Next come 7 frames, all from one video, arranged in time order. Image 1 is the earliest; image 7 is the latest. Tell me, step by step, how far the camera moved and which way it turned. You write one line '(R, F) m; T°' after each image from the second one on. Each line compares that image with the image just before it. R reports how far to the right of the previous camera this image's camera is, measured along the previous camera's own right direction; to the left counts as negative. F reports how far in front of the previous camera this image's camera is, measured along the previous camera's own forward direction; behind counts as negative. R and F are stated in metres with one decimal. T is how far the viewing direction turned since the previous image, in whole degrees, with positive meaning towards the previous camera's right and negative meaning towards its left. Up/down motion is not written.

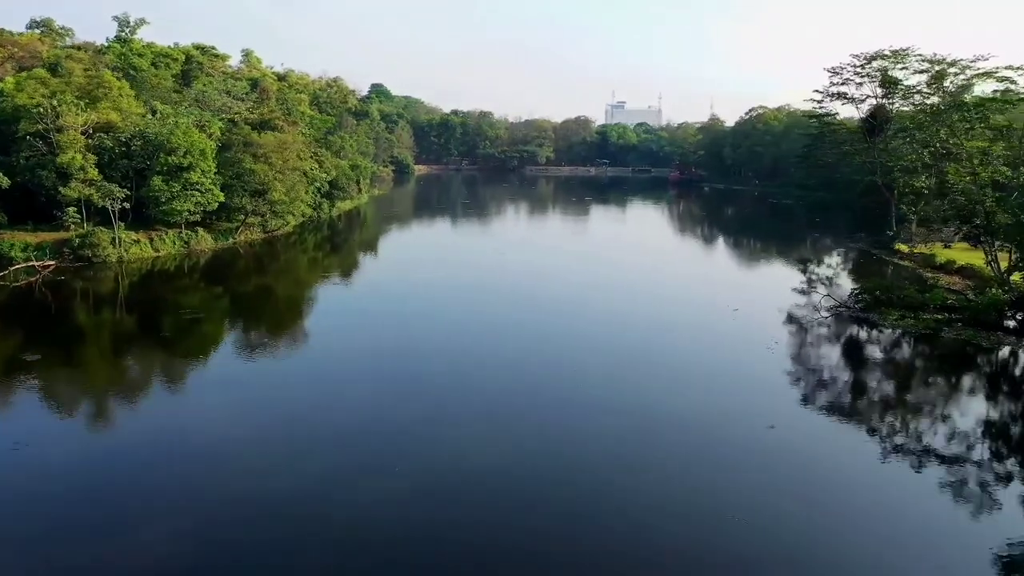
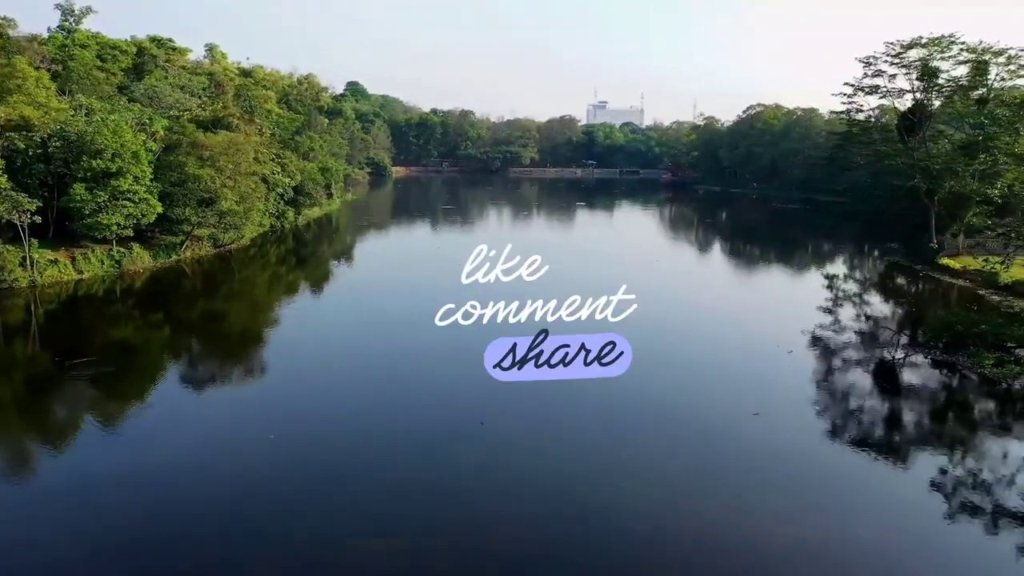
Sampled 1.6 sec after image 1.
(-0.2, +2.6) m; +2°
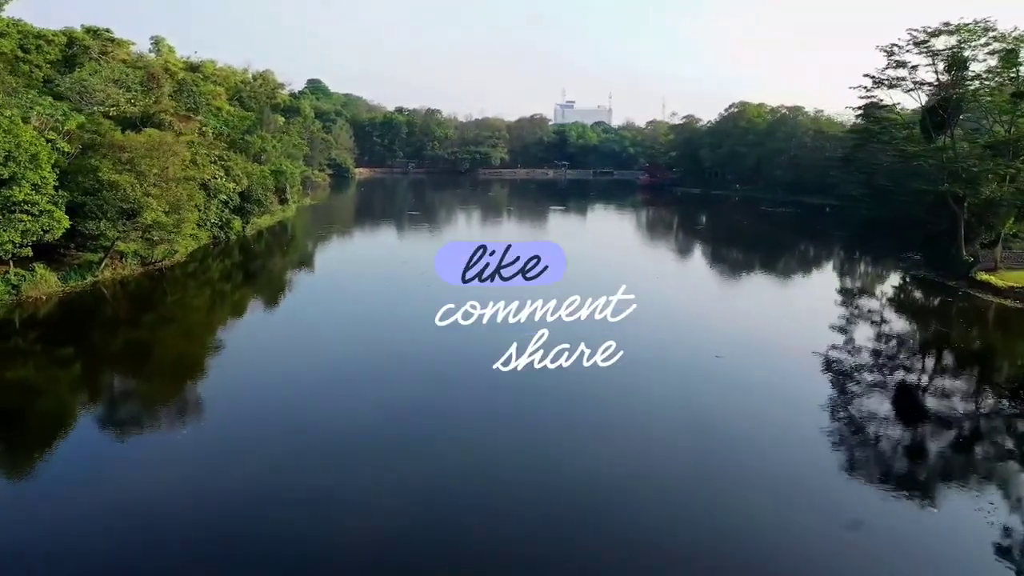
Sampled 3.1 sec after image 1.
(-0.2, +2.3) m; +3°
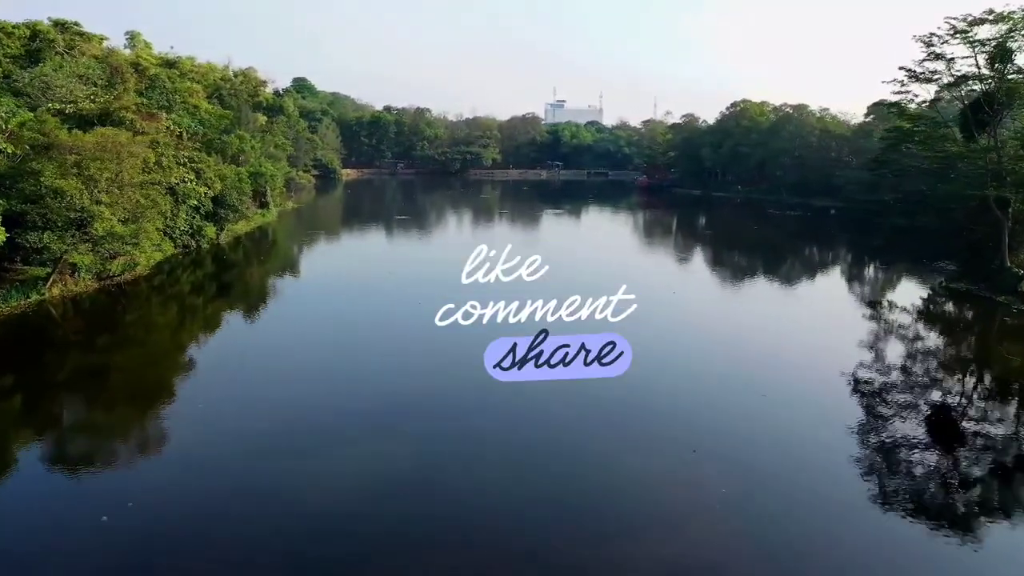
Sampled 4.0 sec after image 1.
(-0.2, +1.5) m; +1°
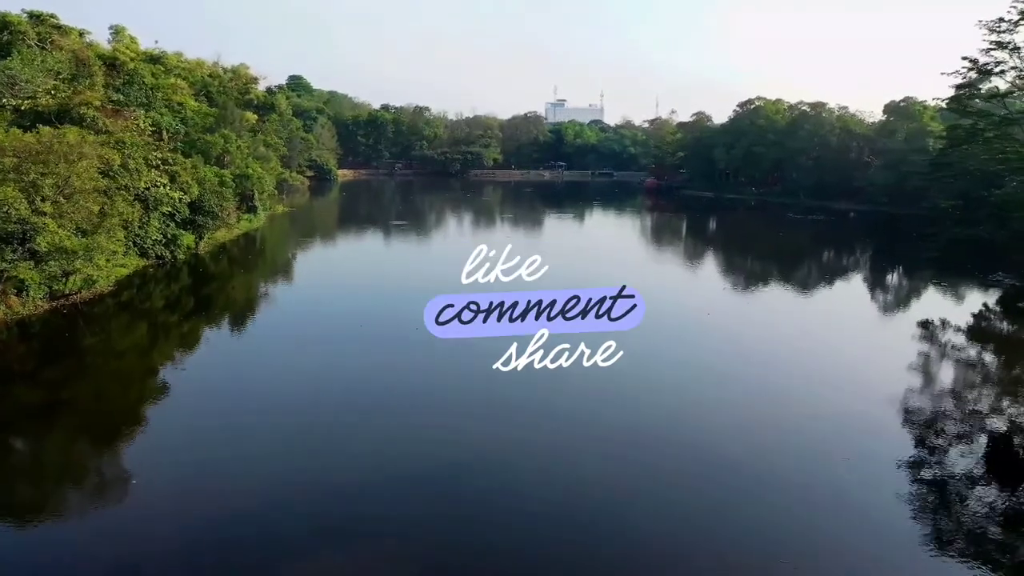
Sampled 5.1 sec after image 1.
(-0.2, +1.7) m; 0°
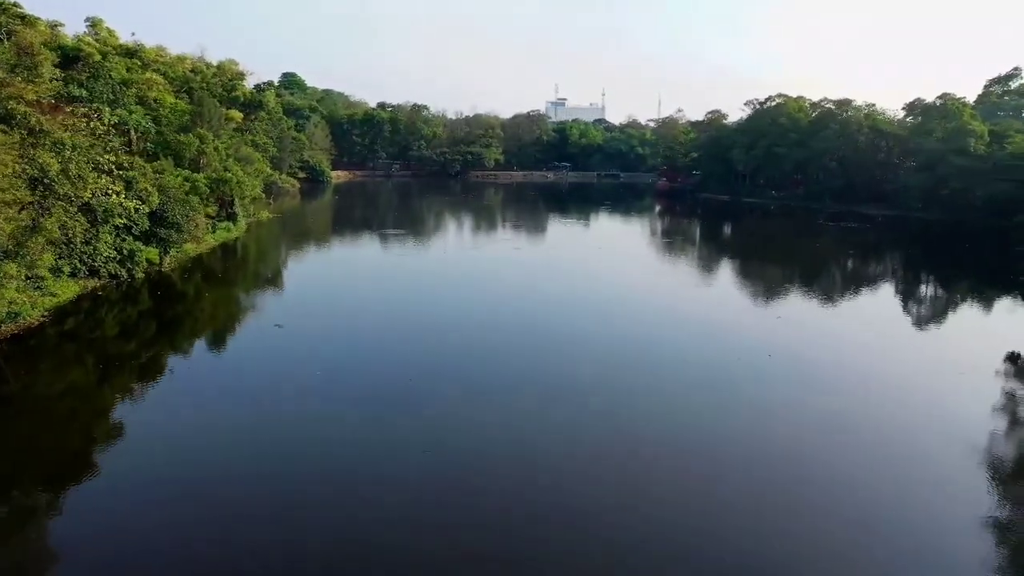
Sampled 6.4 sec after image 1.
(-0.2, +2.2) m; 0°
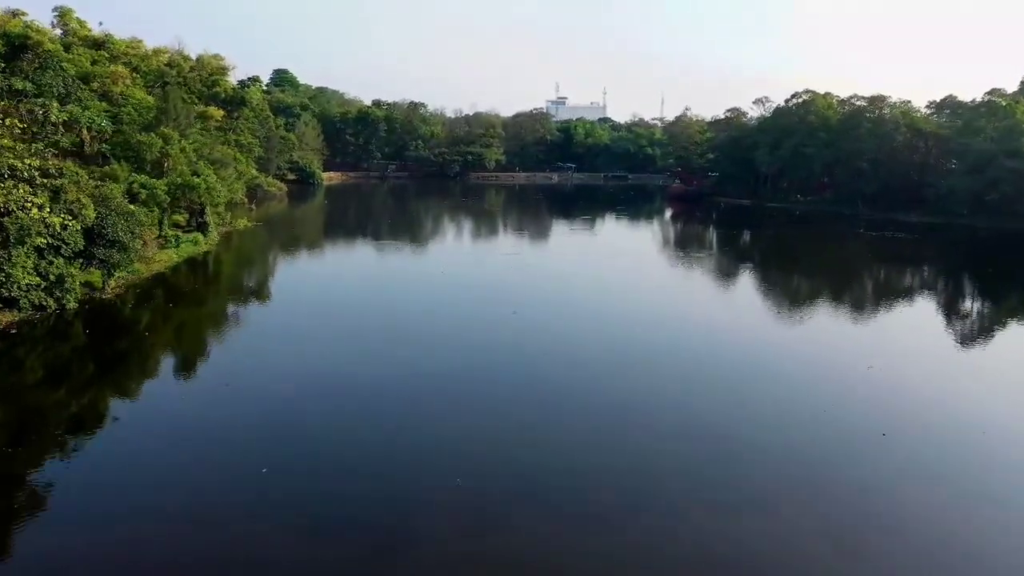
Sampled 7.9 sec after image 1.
(-0.2, +2.5) m; 0°
